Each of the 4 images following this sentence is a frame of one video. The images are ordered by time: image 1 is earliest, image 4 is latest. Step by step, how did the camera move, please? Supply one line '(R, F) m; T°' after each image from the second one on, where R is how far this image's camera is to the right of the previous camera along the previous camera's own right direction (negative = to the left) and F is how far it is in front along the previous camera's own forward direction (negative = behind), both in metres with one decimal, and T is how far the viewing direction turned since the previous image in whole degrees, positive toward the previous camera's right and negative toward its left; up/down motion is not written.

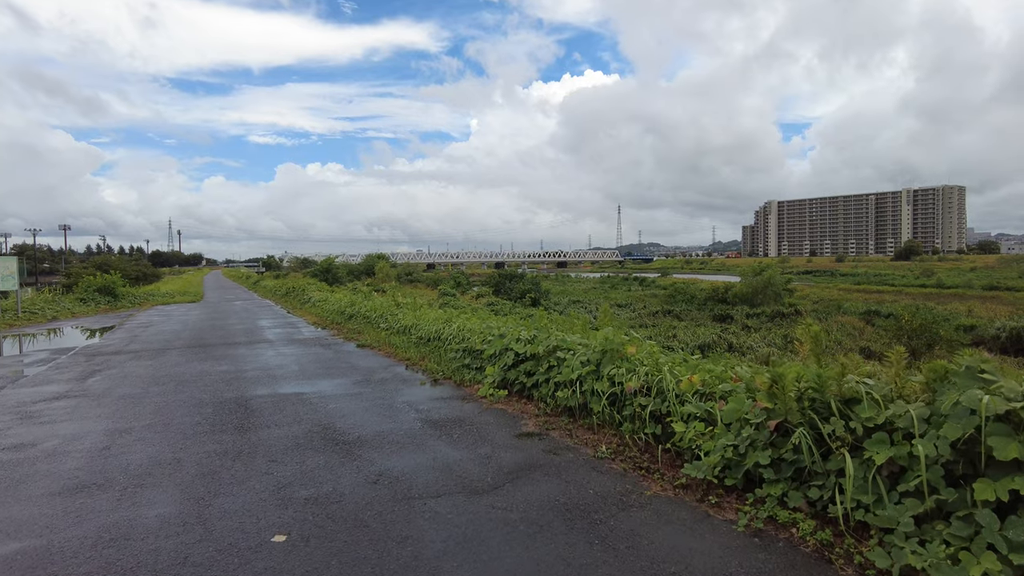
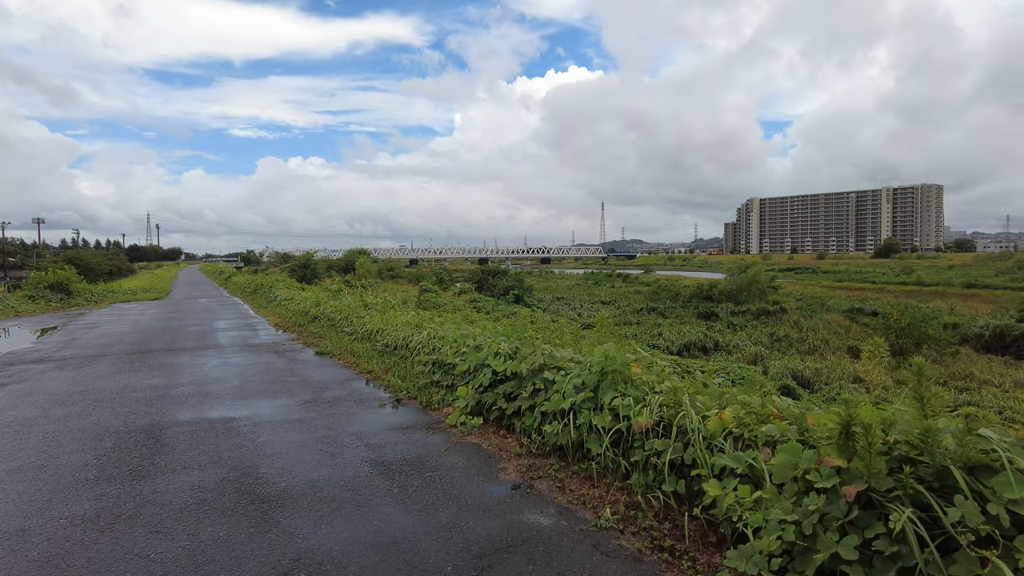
(0.0, +1.0) m; +1°
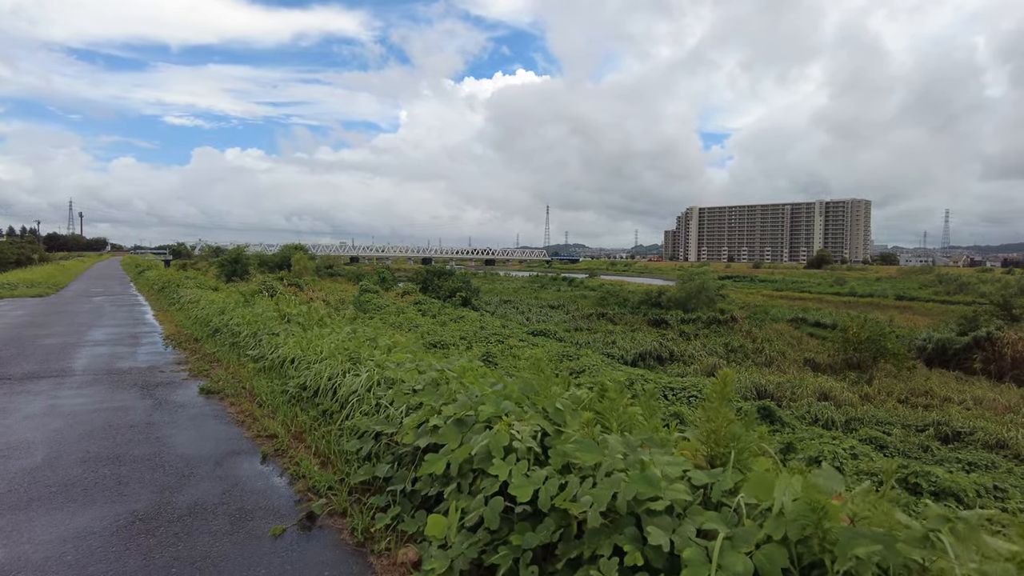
(-0.3, +2.5) m; +5°
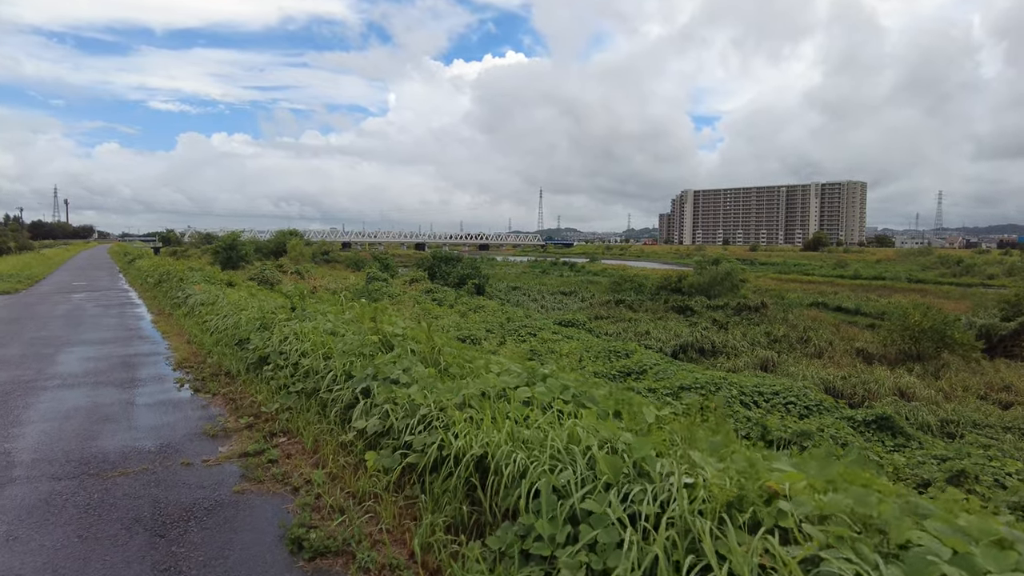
(-1.9, +3.3) m; +1°
